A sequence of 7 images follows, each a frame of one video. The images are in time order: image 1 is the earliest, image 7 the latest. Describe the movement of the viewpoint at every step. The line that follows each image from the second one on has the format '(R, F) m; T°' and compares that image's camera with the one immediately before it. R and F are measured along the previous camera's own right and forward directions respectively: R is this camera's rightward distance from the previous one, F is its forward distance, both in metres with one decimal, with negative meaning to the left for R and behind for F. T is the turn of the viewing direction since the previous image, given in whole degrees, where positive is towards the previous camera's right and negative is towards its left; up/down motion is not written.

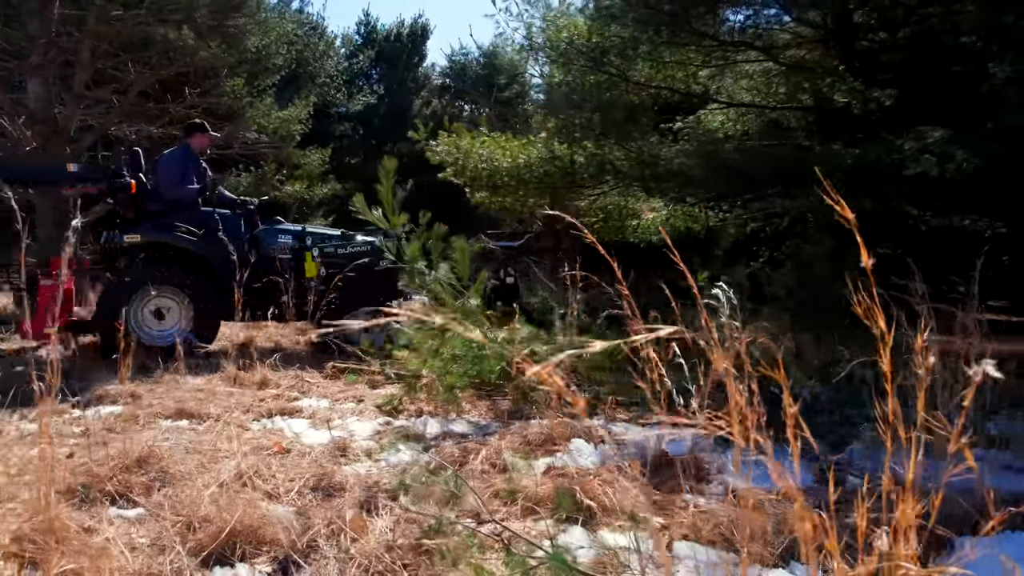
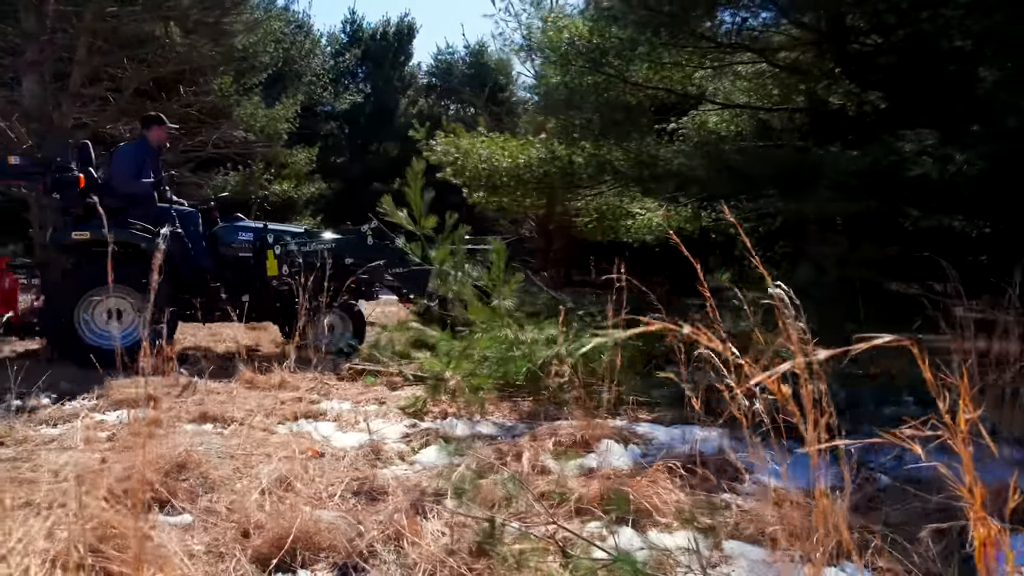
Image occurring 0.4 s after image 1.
(-0.3, 0.0) m; +2°
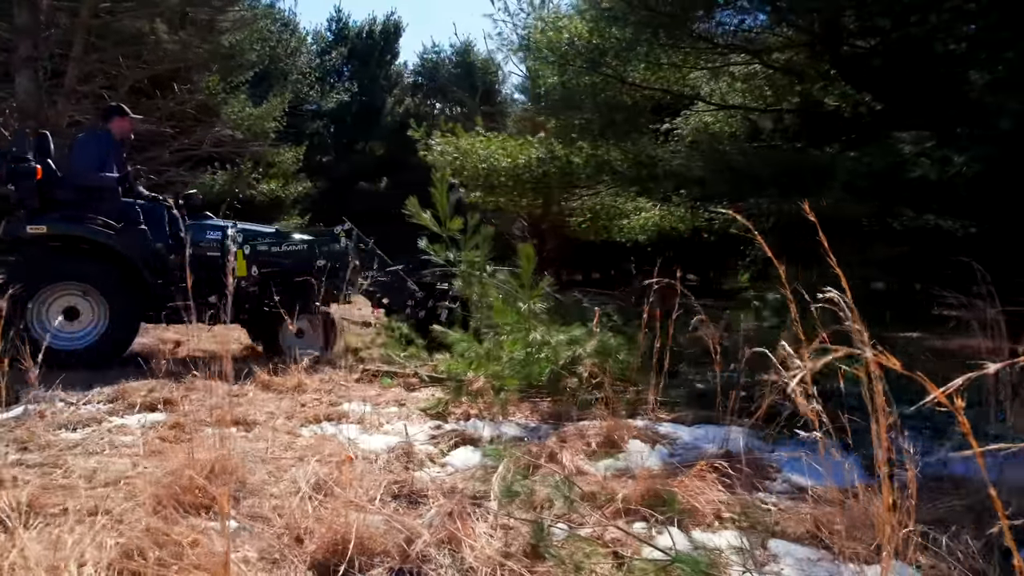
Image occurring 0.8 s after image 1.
(-0.3, 0.0) m; +2°
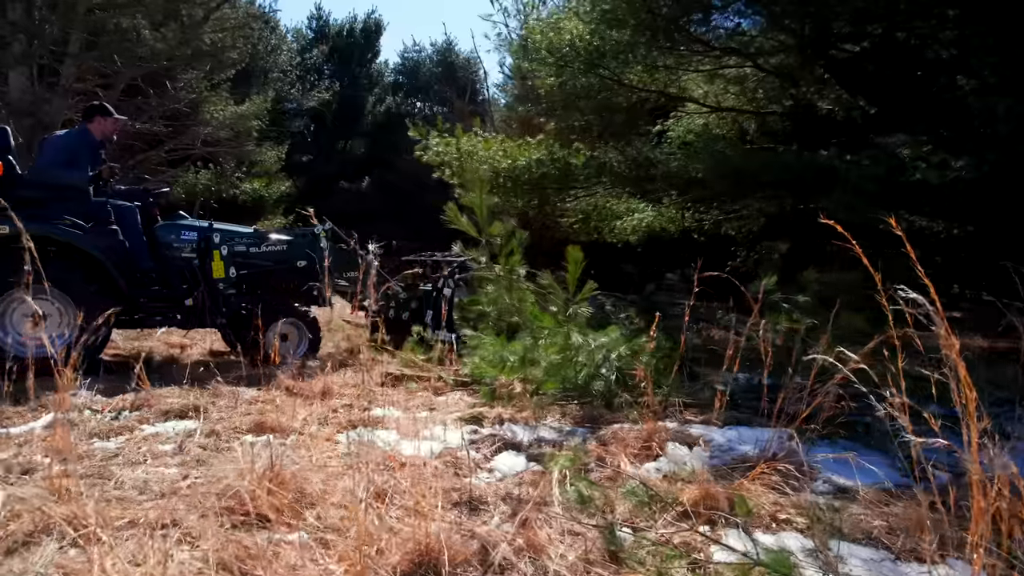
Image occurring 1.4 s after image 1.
(-0.4, 0.0) m; +2°
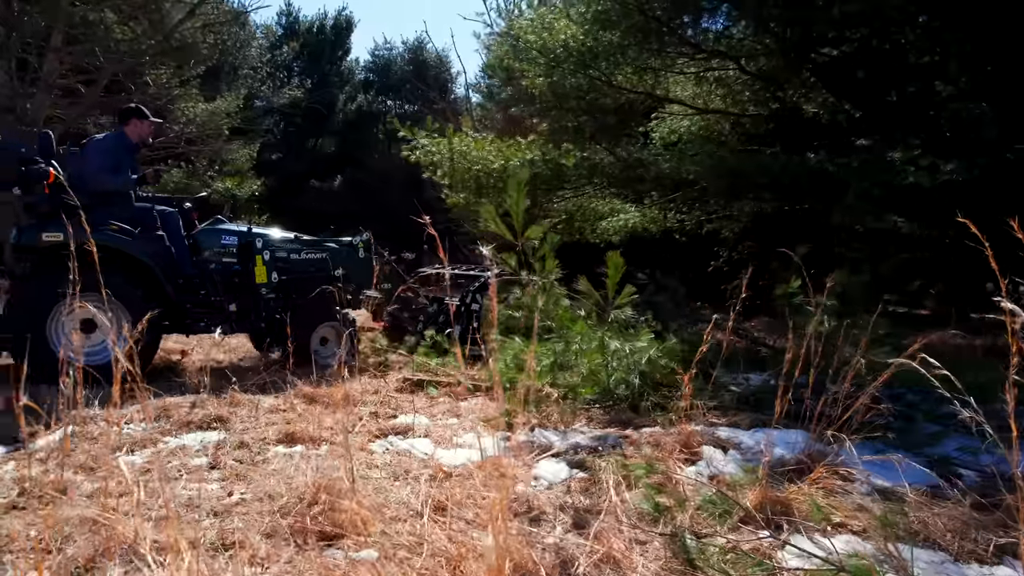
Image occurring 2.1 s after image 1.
(-0.4, +0.1) m; +3°
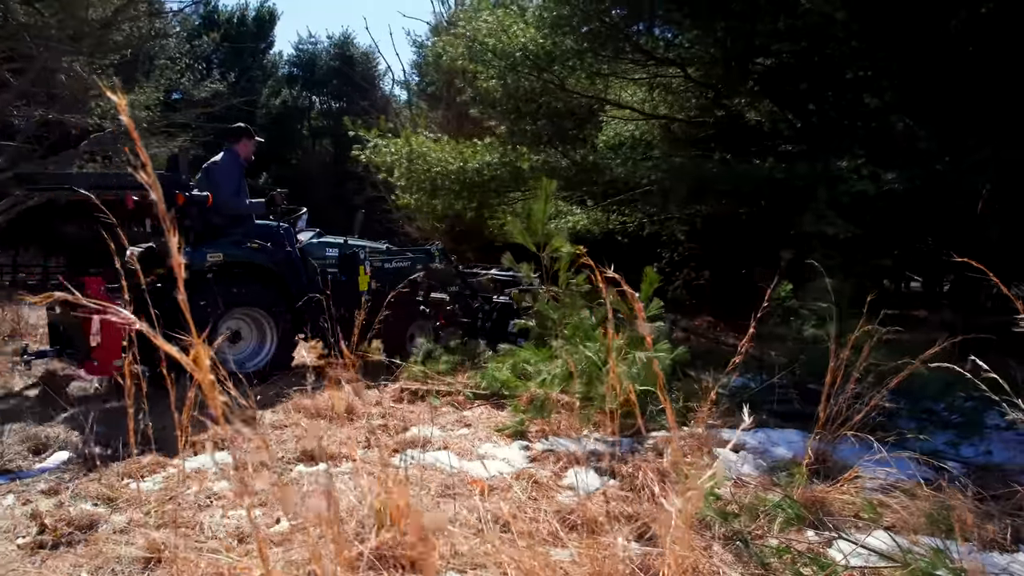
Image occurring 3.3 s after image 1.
(-0.6, +0.1) m; +7°
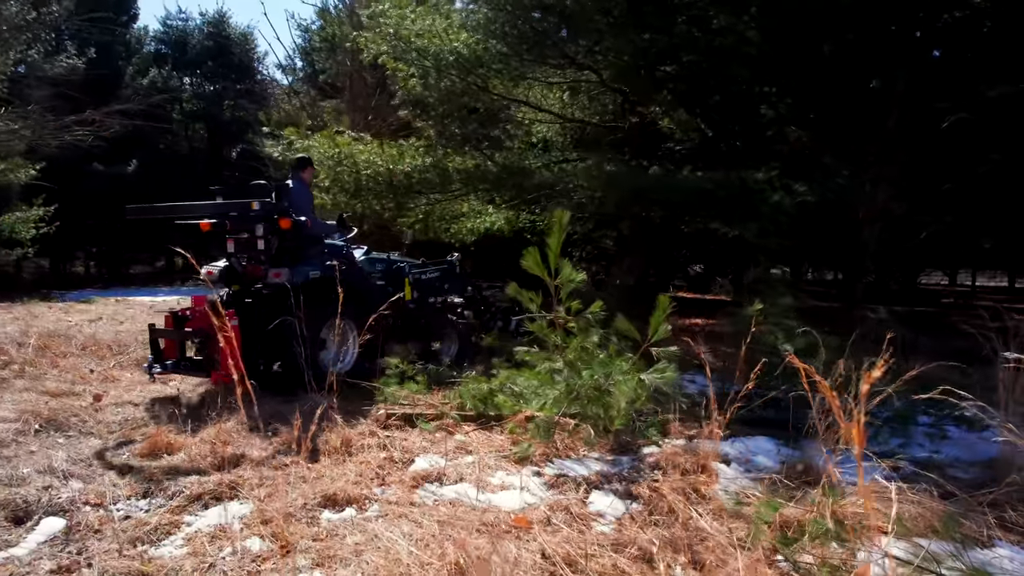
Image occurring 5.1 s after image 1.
(-0.8, +0.1) m; +10°
